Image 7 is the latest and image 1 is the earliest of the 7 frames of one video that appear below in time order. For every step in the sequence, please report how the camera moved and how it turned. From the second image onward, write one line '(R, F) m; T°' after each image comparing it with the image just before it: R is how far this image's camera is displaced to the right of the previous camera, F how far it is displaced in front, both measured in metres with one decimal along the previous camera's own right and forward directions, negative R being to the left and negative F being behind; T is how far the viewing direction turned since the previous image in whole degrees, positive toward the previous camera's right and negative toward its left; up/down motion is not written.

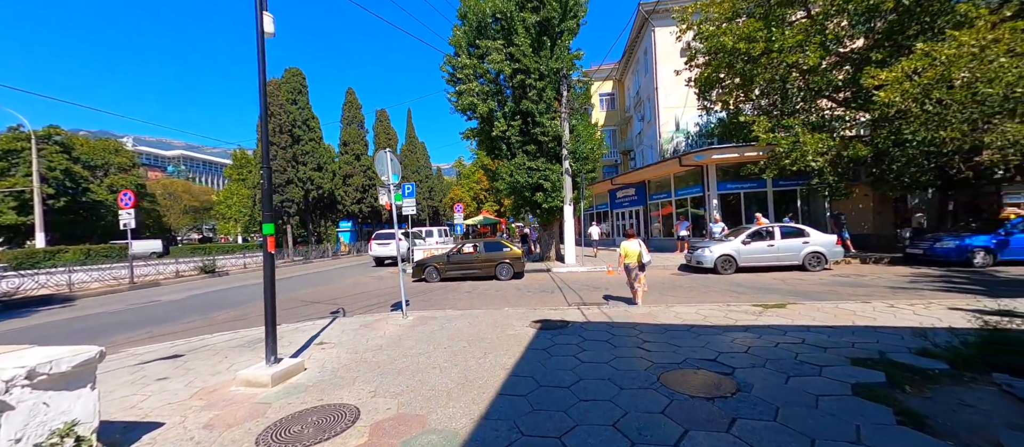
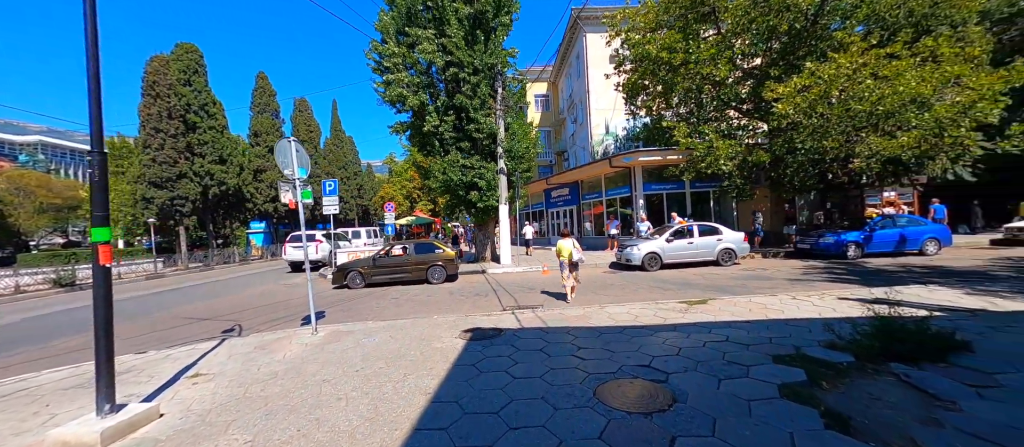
(+0.1, +0.4) m; +9°
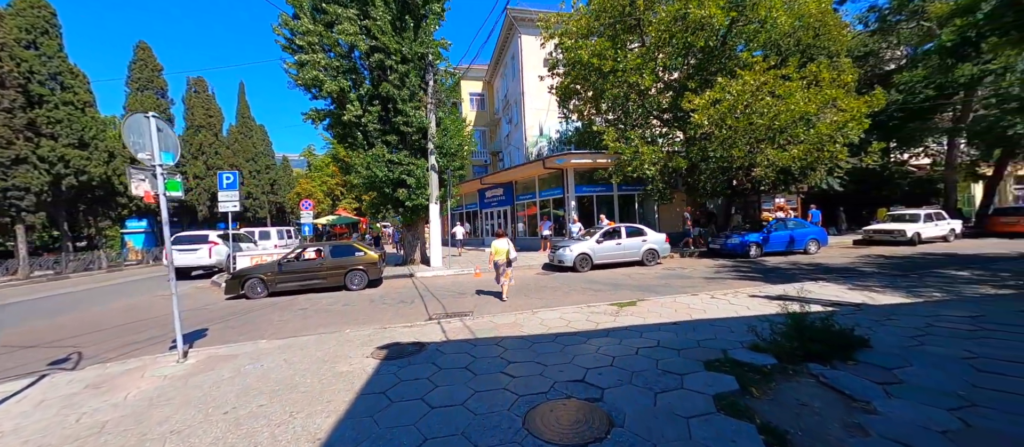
(+0.1, +0.4) m; +10°
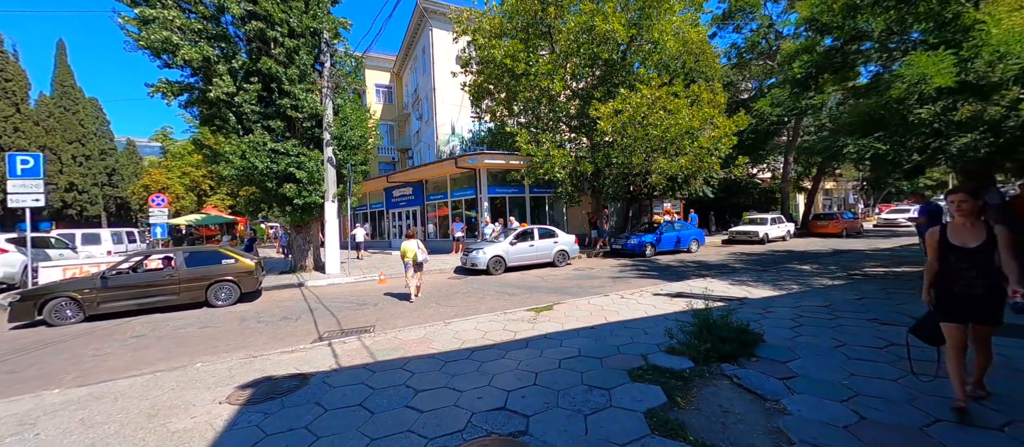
(0.0, +0.5) m; +13°
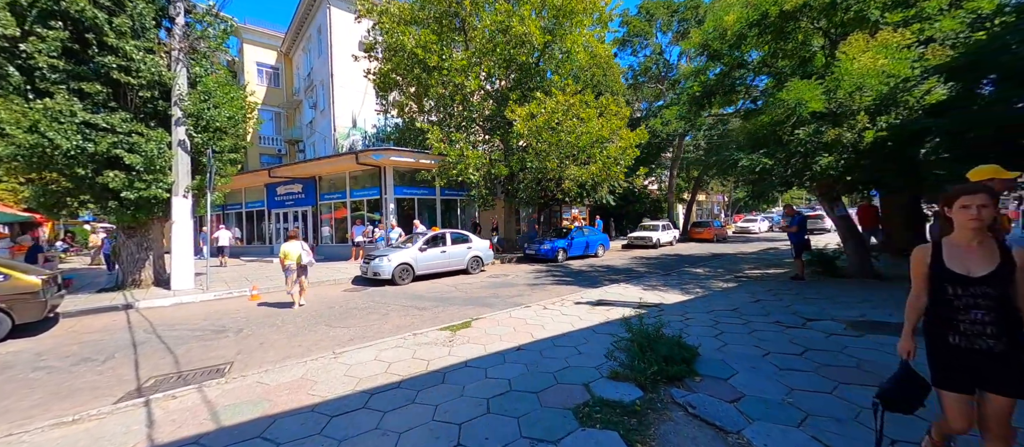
(-0.1, +0.9) m; +13°
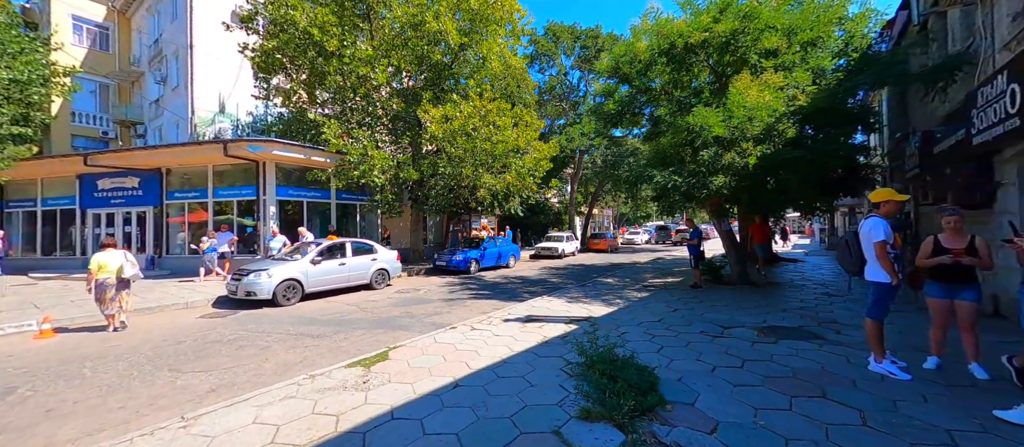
(-0.4, +0.8) m; +15°
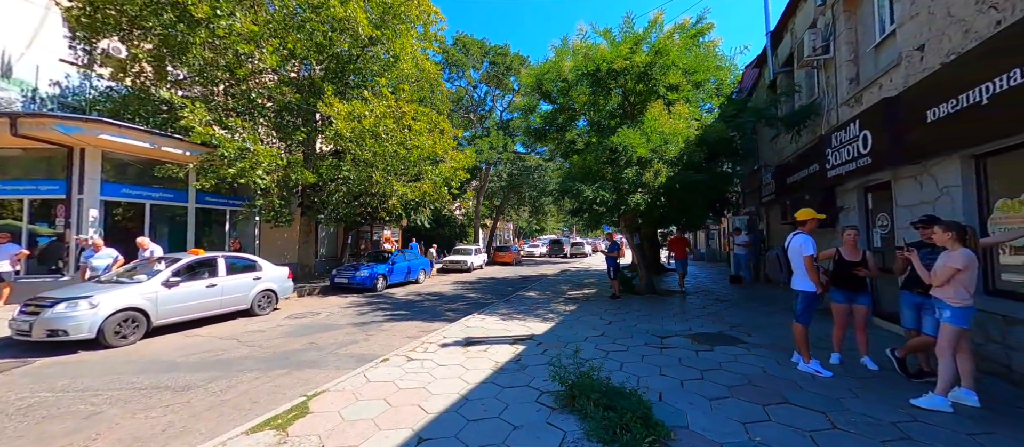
(-0.8, +0.7) m; +17°
